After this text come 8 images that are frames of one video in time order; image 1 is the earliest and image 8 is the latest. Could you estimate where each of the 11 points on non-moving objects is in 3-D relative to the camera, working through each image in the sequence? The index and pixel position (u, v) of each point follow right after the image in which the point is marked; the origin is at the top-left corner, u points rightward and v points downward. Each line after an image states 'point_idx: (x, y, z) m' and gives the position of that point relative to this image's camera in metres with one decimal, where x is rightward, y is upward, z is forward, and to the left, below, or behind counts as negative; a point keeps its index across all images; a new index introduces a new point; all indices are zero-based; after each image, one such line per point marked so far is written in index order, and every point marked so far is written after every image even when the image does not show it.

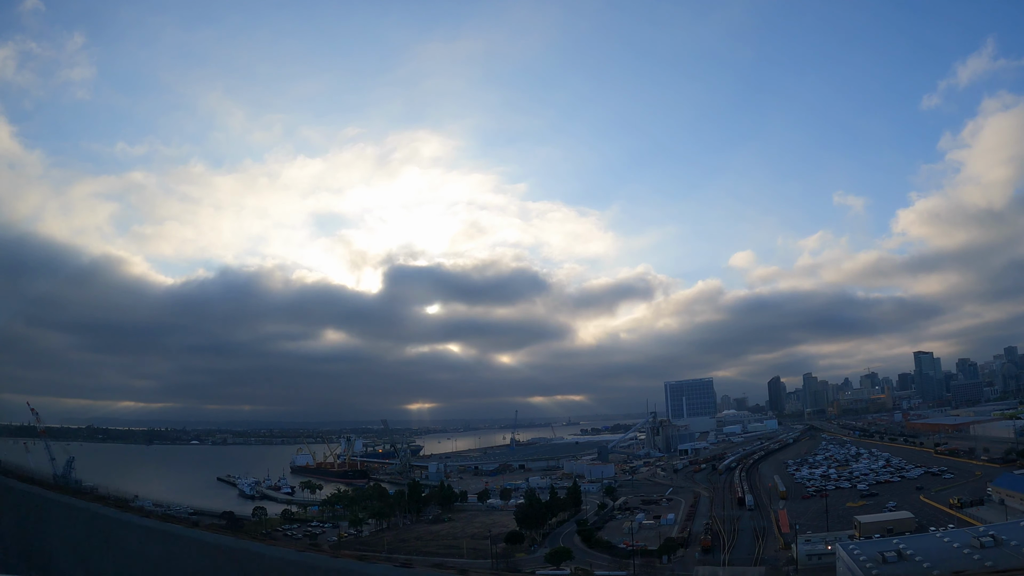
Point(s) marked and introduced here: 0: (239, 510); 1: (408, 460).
0: (-4.5, -4.0, +9.9) m
1: (-2.6, -4.5, +15.1) m
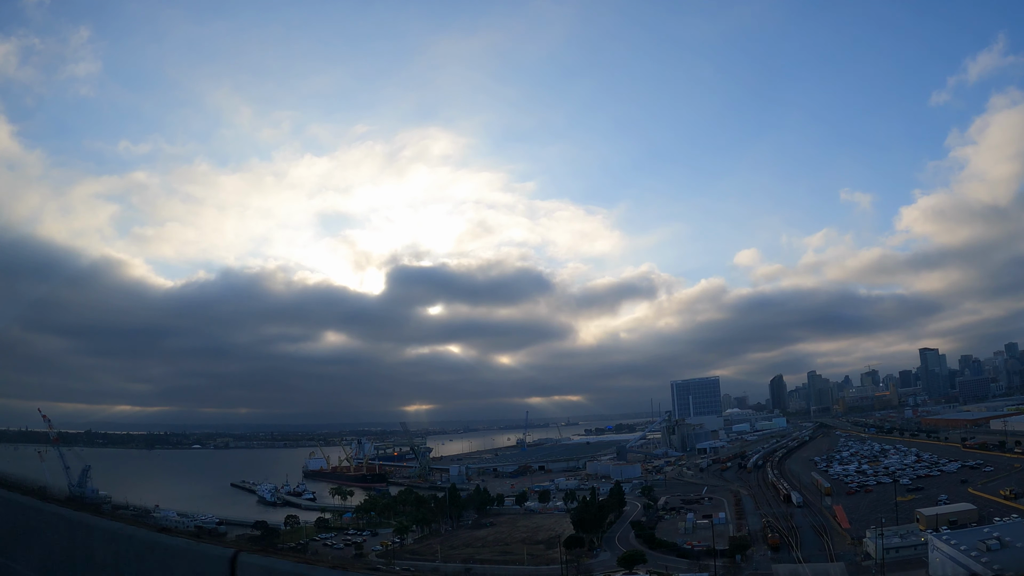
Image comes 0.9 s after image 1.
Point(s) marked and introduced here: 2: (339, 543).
0: (-3.9, -4.0, +9.6) m
1: (-2.1, -4.4, +14.8) m
2: (-2.3, -3.5, +7.7) m
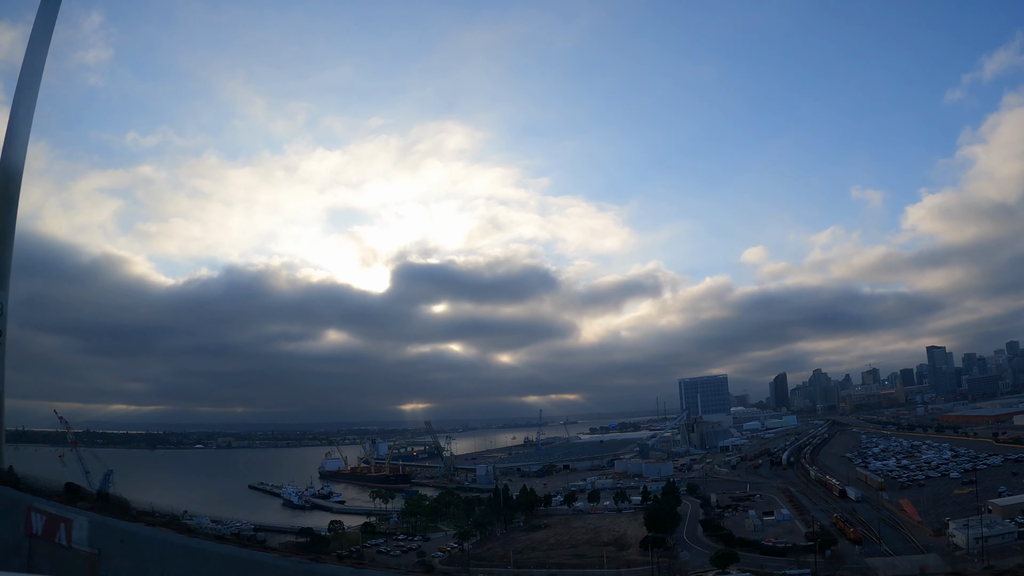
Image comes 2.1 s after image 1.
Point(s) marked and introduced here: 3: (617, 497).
0: (-3.1, -3.8, +9.3) m
1: (-1.4, -4.3, +14.4) m
2: (-1.5, -3.4, +7.4) m
3: (+1.8, -3.5, +9.5) m
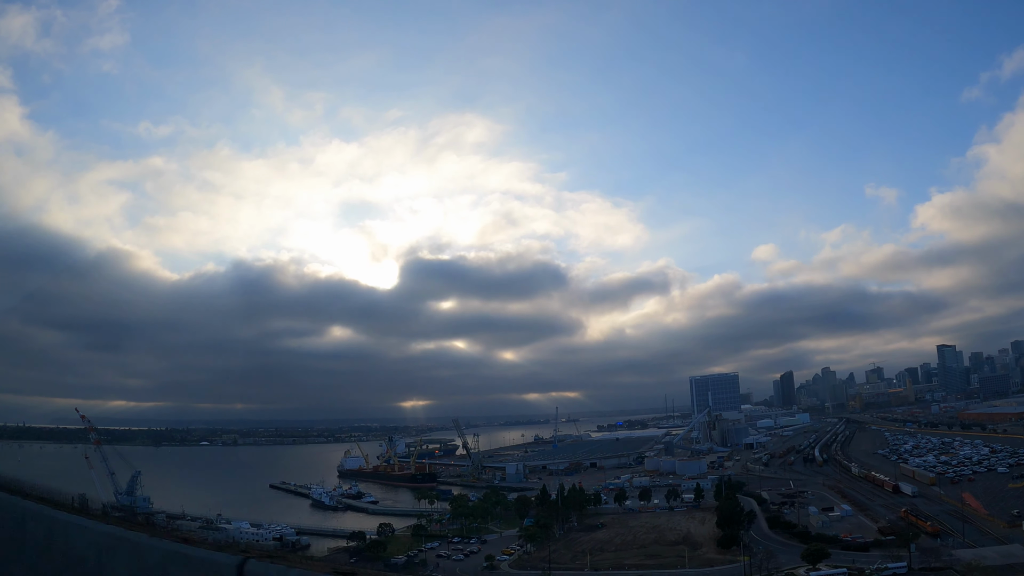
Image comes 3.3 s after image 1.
0: (-2.4, -3.7, +9.0) m
1: (-0.8, -4.2, +14.2) m
2: (-0.7, -3.2, +7.1) m
3: (+2.5, -3.4, +9.3) m
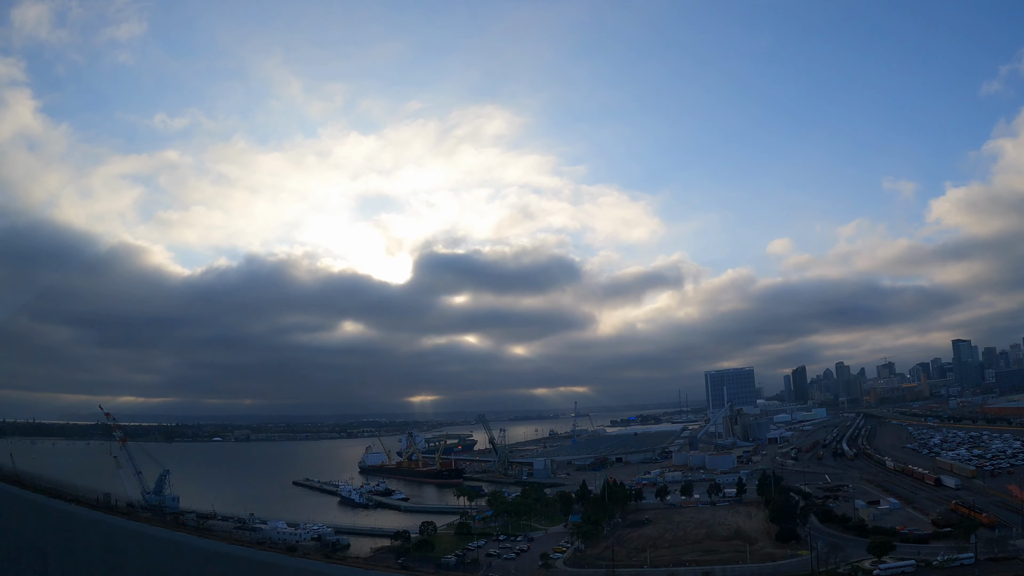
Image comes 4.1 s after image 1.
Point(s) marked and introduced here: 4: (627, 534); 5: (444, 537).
0: (-1.8, -3.6, +8.9) m
1: (-0.1, -4.0, +14.1) m
2: (-0.1, -3.1, +7.0) m
3: (+3.2, -3.3, +9.2) m
4: (+1.4, -3.1, +7.4) m
5: (-0.9, -3.2, +7.8) m
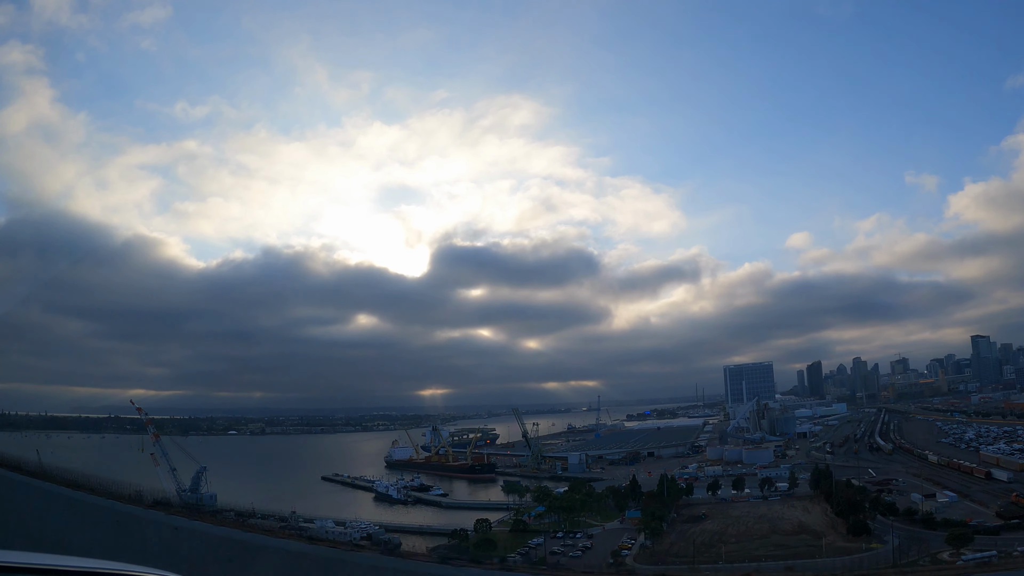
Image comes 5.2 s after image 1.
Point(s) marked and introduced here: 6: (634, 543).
0: (-1.0, -3.5, +8.8) m
1: (+0.6, -3.8, +14.0) m
2: (+0.7, -3.0, +6.9) m
3: (+3.9, -3.1, +9.1) m
4: (+2.2, -3.0, +7.3) m
5: (-0.1, -3.1, +7.7) m
6: (+1.4, -3.0, +6.9) m
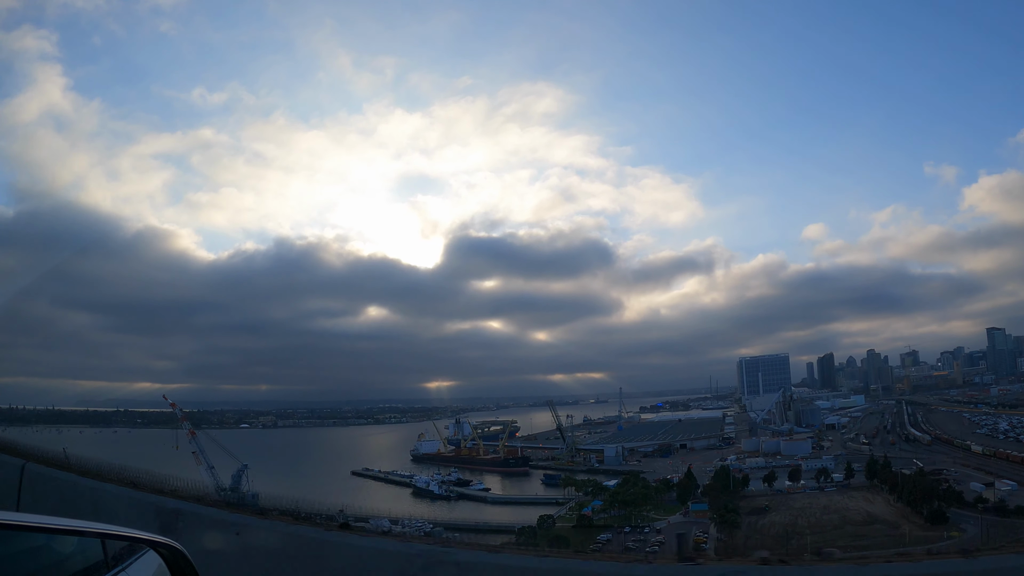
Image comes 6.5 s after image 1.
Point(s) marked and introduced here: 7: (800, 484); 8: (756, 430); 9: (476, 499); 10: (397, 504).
0: (-0.2, -3.3, +8.6) m
1: (+1.4, -3.6, +13.8) m
2: (+1.5, -2.8, +6.7) m
3: (+4.7, -2.9, +8.9) m
4: (+3.0, -2.9, +7.1) m
5: (+0.7, -2.9, +7.5) m
6: (+2.2, -2.8, +6.7) m
7: (+4.4, -3.0, +8.9) m
8: (+6.6, -3.8, +15.6) m
9: (-0.7, -3.7, +10.6) m
10: (-2.2, -3.9, +10.6) m
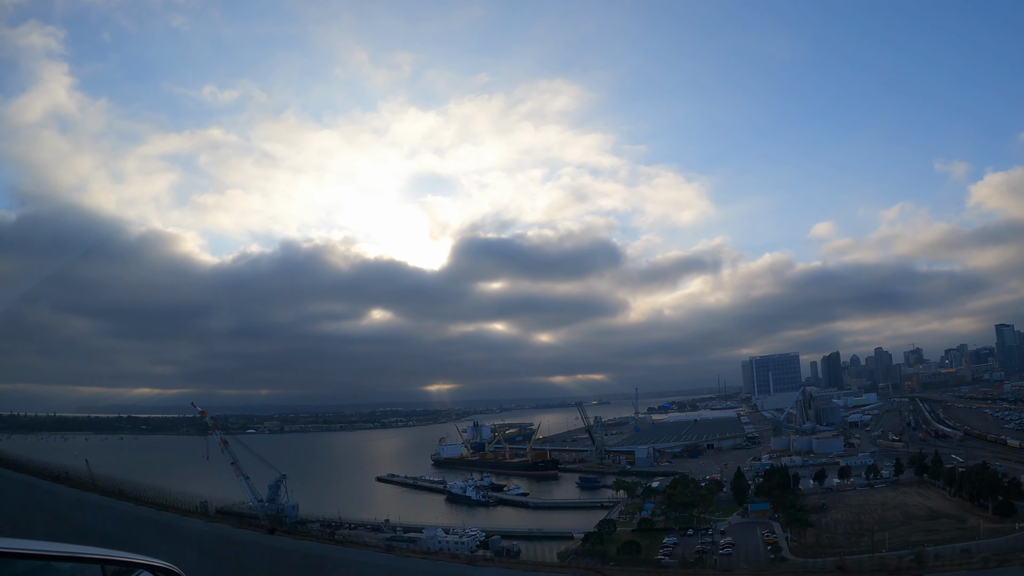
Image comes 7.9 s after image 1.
0: (+0.5, -3.2, +8.3) m
1: (+2.0, -3.6, +13.6) m
2: (+2.2, -2.8, +6.5) m
3: (+5.4, -2.8, +8.8) m
4: (+3.7, -2.8, +6.9) m
5: (+1.3, -2.8, +7.3) m
6: (+2.9, -2.7, +6.5) m
7: (+5.1, -2.9, +8.7) m
8: (+7.1, -3.7, +15.4) m
9: (-0.1, -3.6, +10.4) m
10: (-1.5, -3.9, +10.4) m
